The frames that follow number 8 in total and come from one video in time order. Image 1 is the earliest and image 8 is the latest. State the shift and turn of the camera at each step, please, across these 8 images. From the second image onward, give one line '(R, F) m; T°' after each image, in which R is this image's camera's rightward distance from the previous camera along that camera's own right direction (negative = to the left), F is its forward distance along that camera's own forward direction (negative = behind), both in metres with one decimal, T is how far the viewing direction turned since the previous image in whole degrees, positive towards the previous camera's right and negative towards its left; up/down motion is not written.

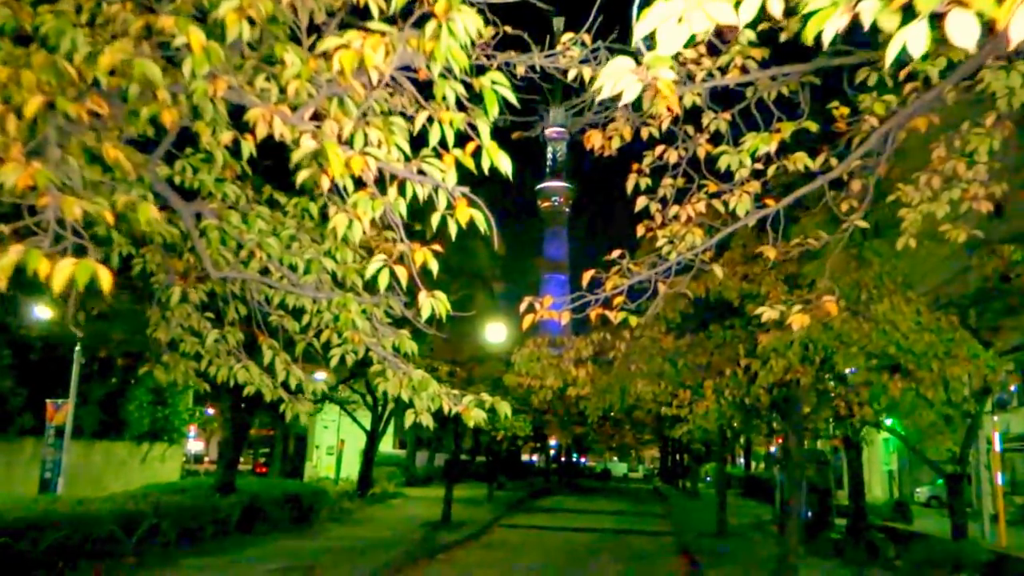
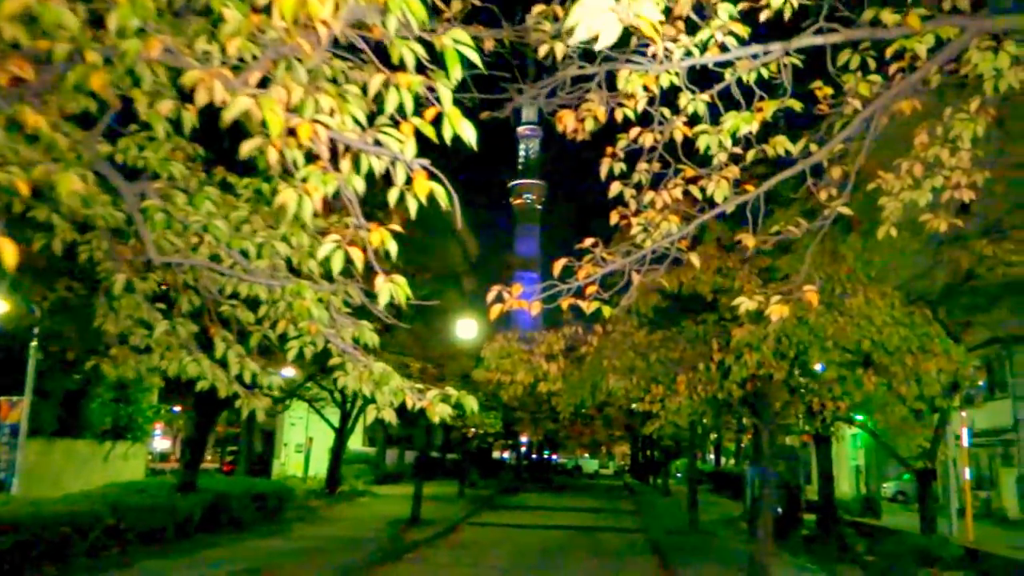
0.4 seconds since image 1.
(0.0, +0.3) m; +2°
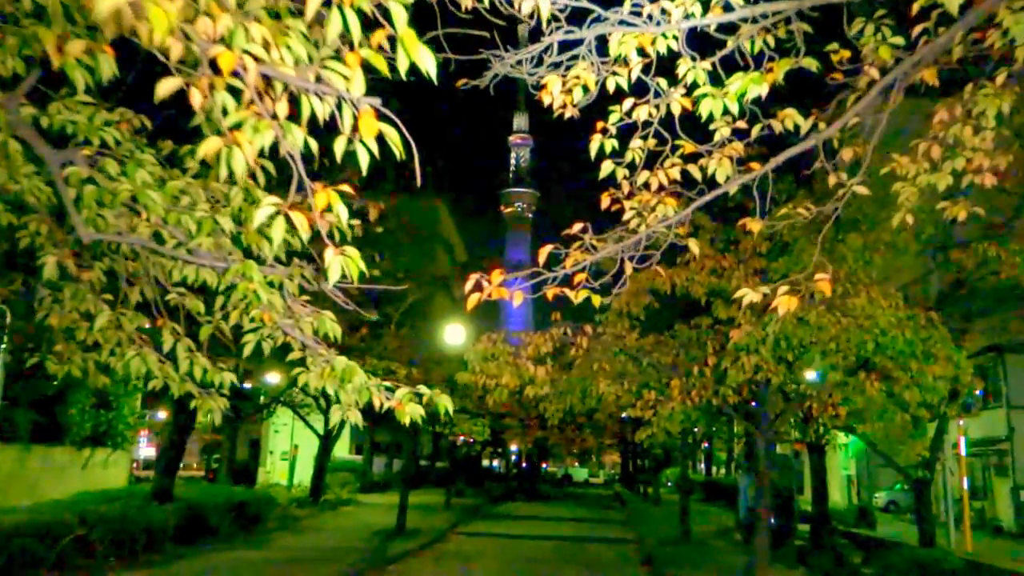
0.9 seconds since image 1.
(+0.1, +0.6) m; +1°
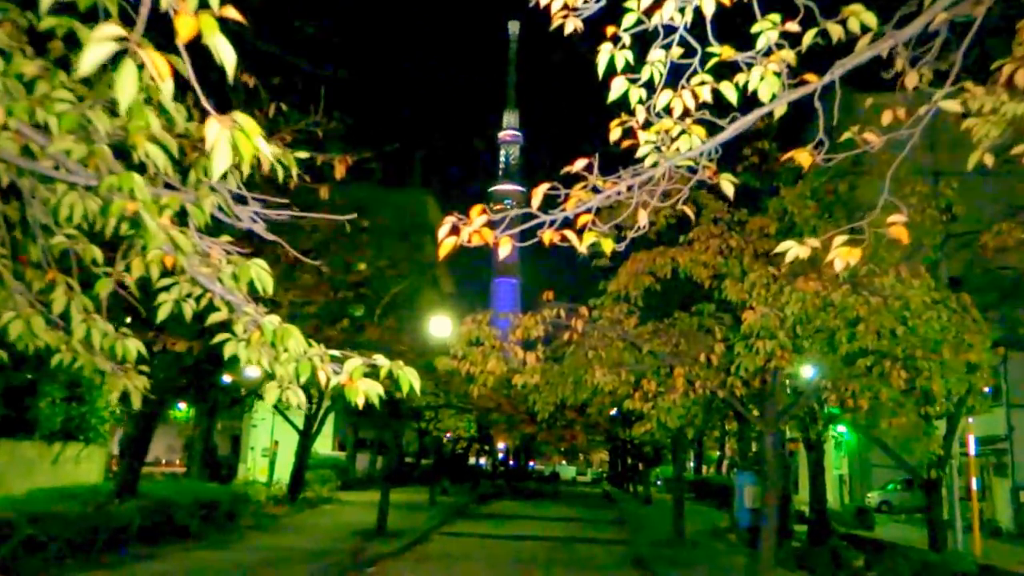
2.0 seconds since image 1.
(0.0, +1.2) m; +1°
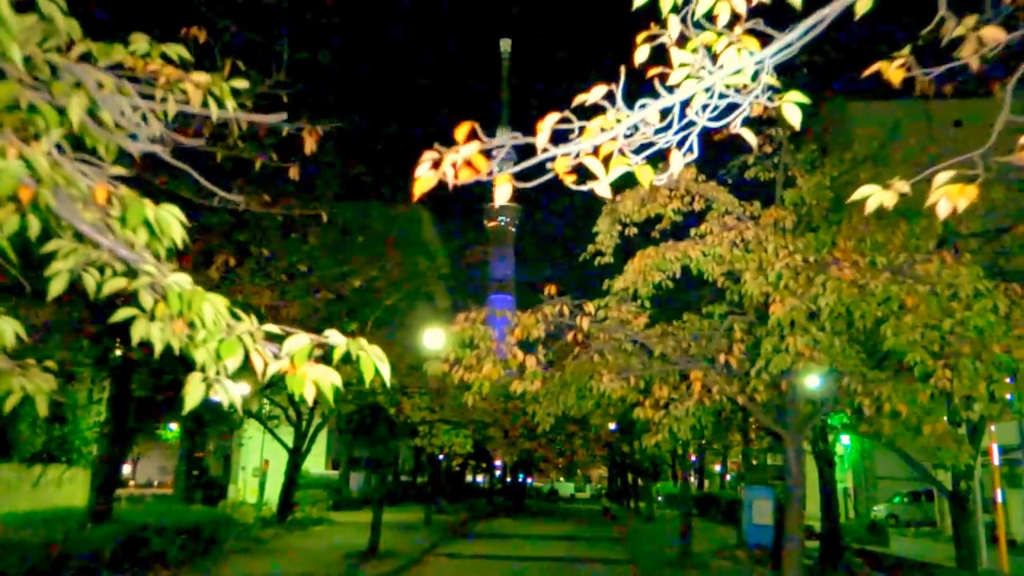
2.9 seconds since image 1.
(0.0, +1.1) m; 0°
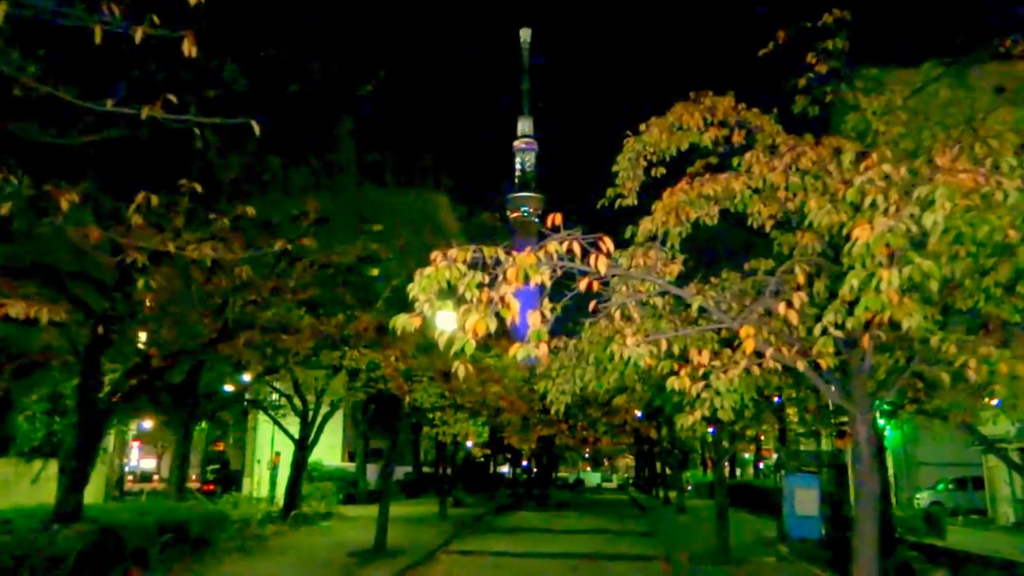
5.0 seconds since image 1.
(+0.3, +2.2) m; -2°
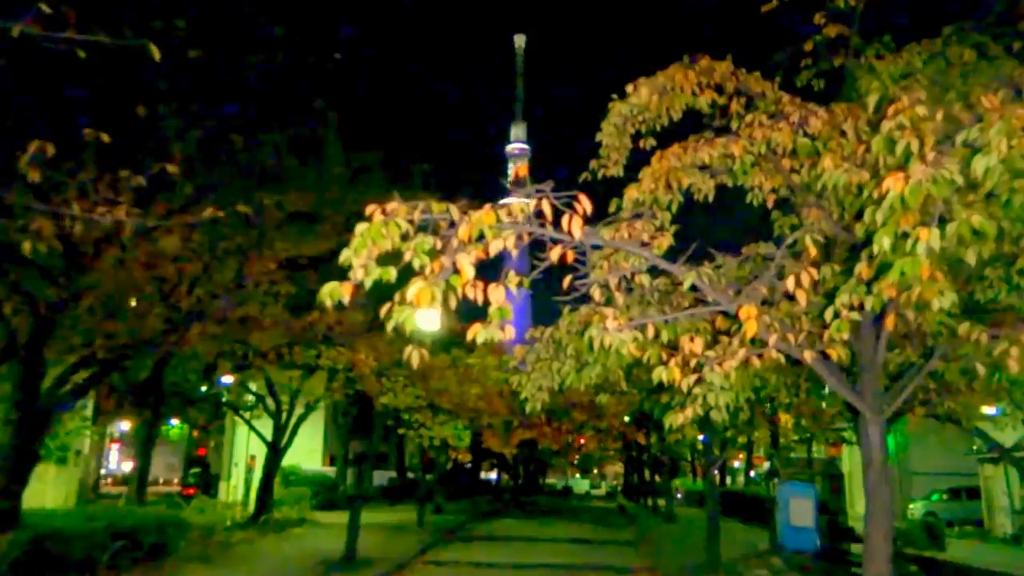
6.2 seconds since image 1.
(+0.3, +1.2) m; +1°
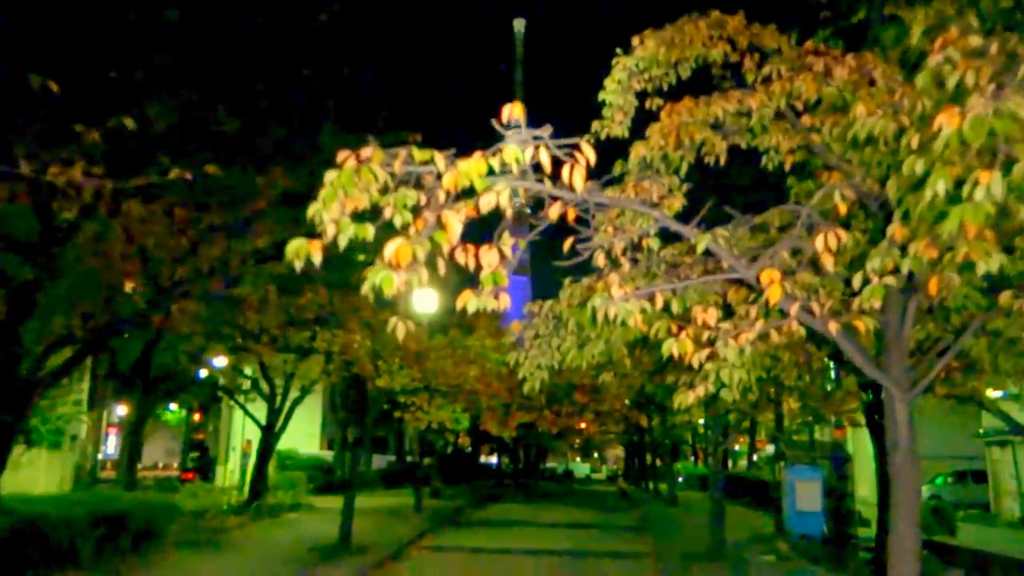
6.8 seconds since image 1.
(0.0, +0.7) m; 0°
